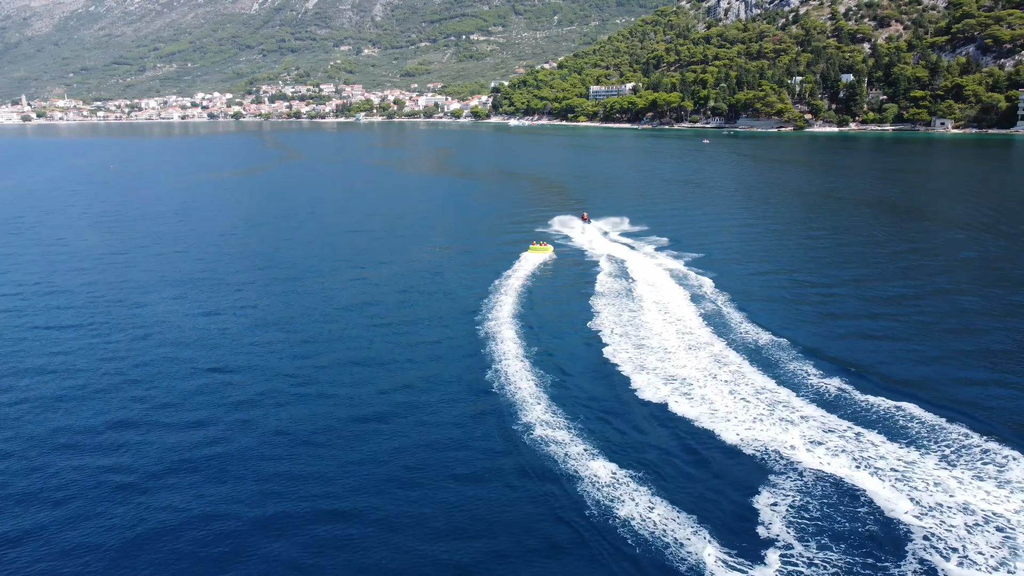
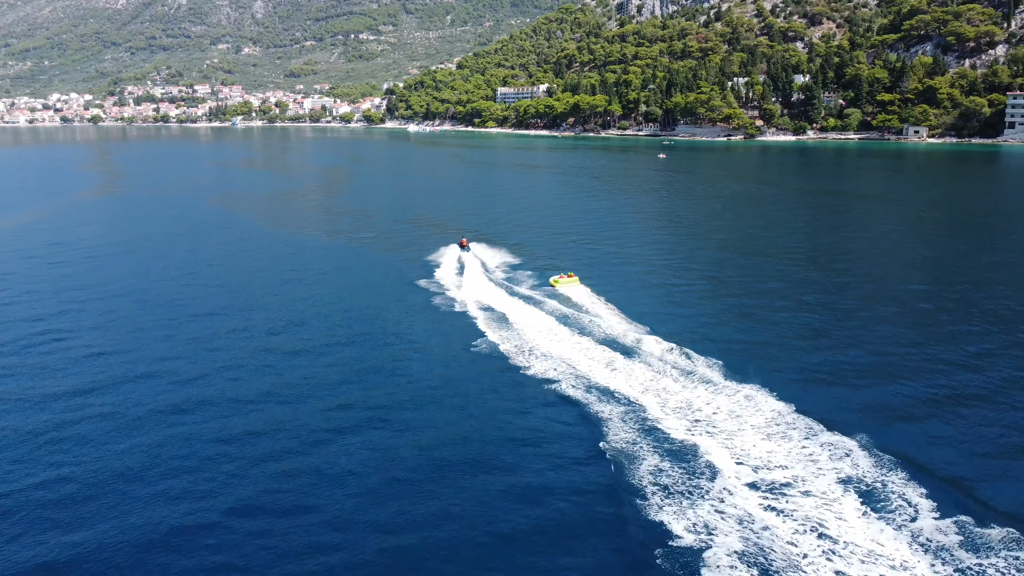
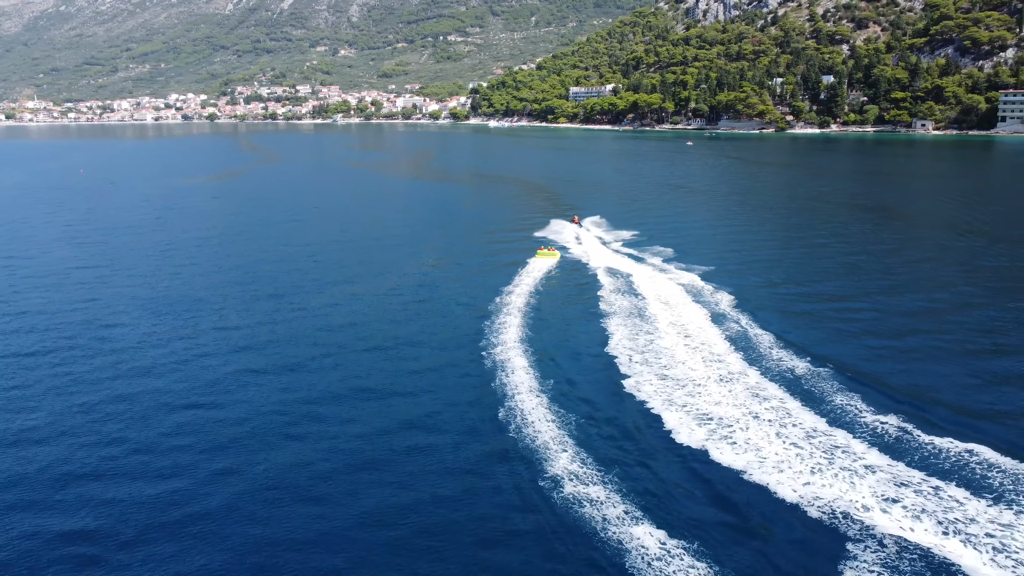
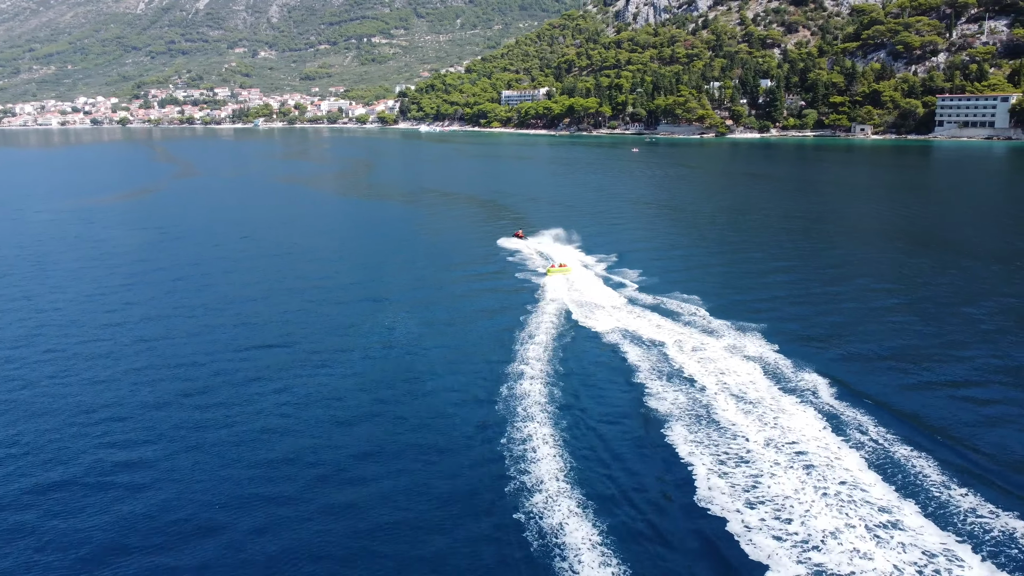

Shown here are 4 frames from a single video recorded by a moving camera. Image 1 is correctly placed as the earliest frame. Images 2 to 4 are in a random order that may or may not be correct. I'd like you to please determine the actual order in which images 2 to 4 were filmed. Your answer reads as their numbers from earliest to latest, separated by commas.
3, 4, 2
